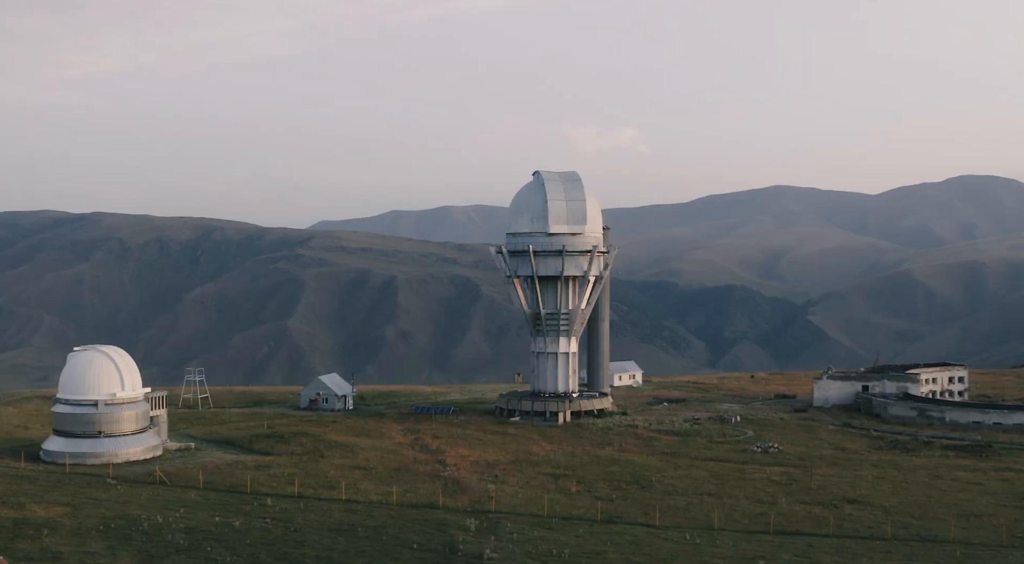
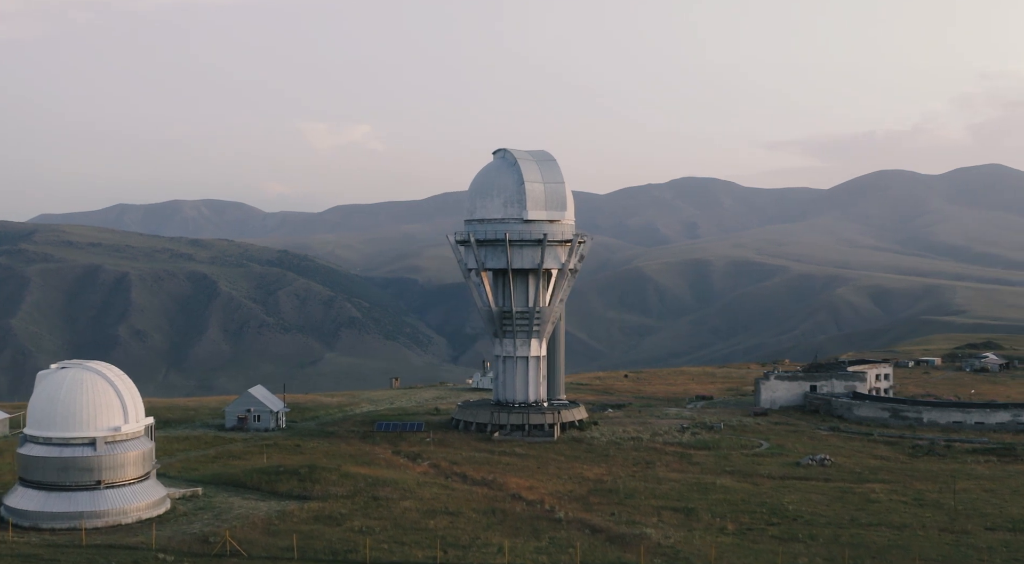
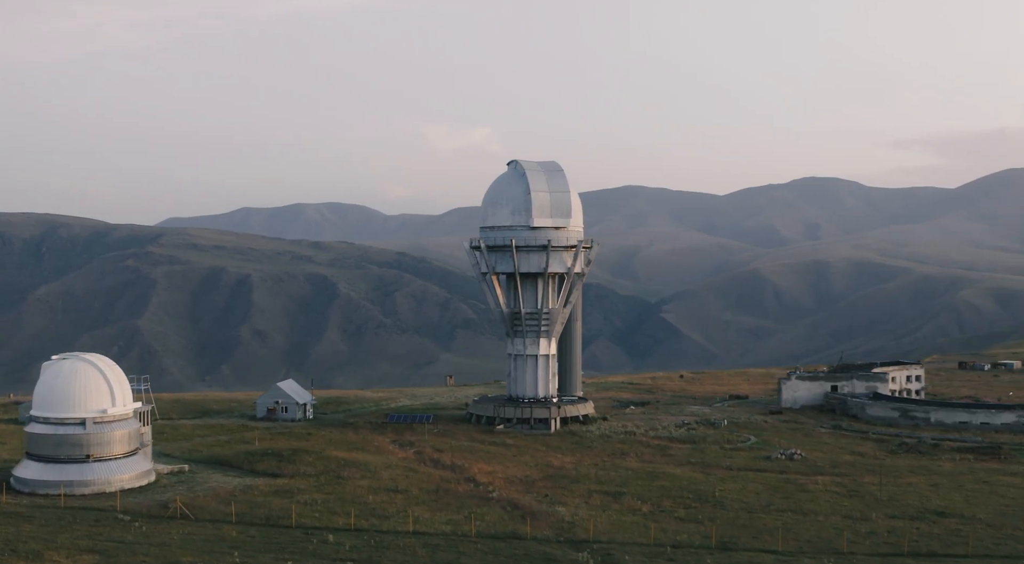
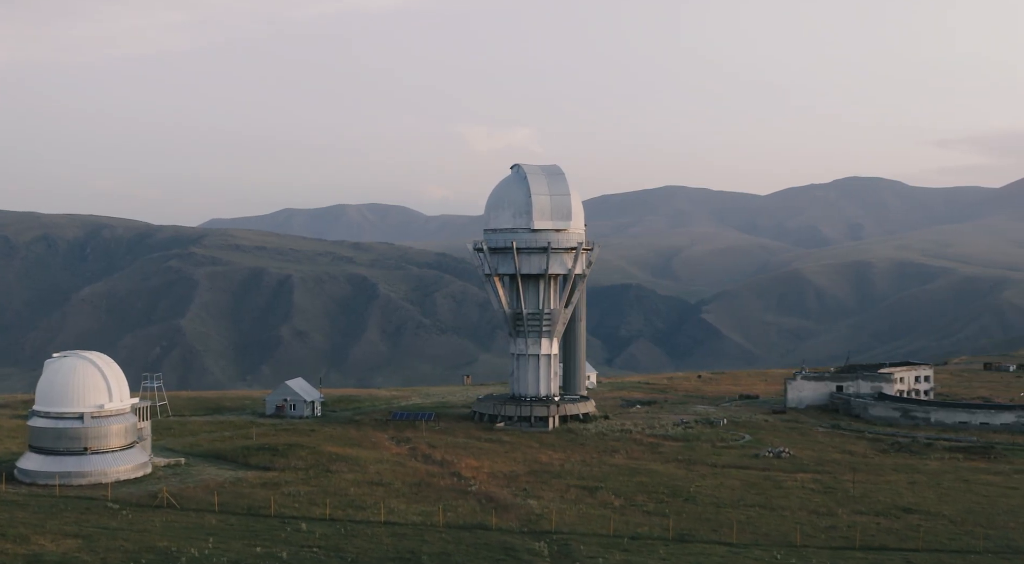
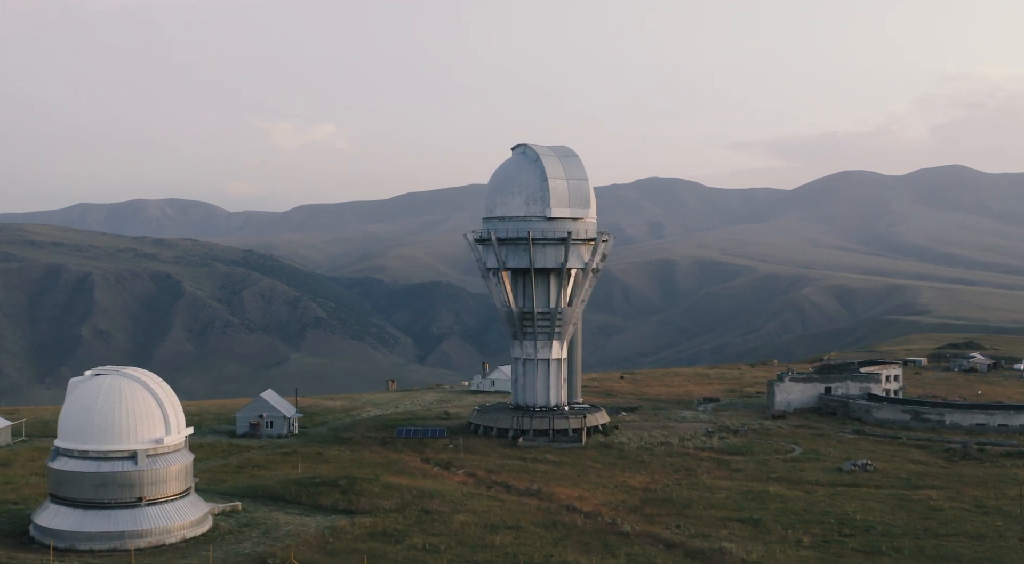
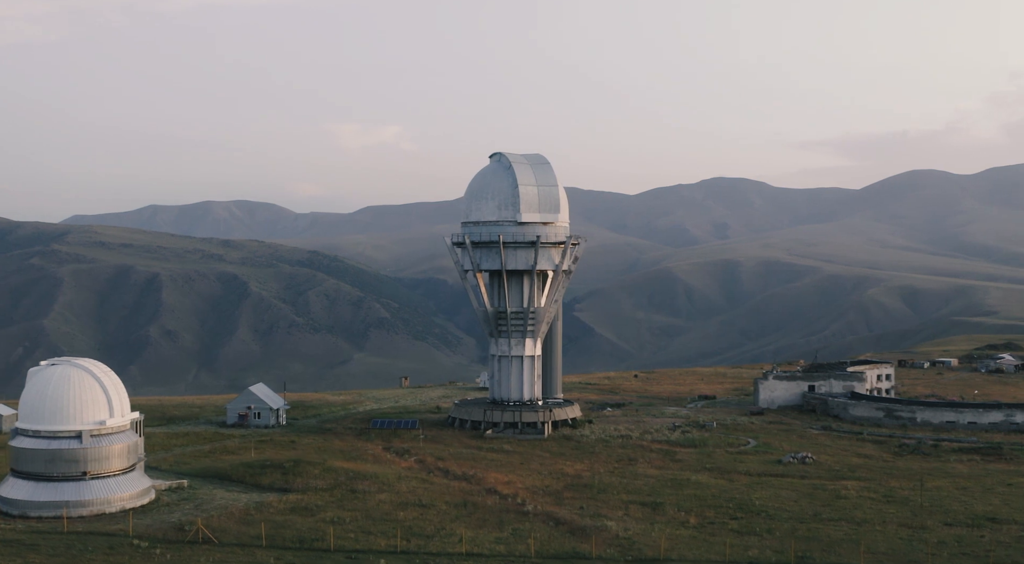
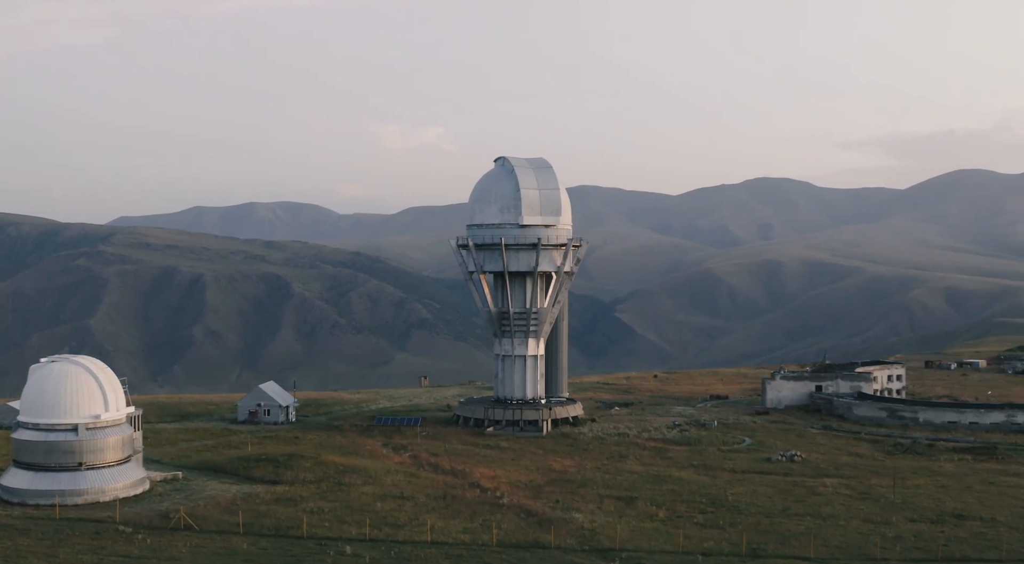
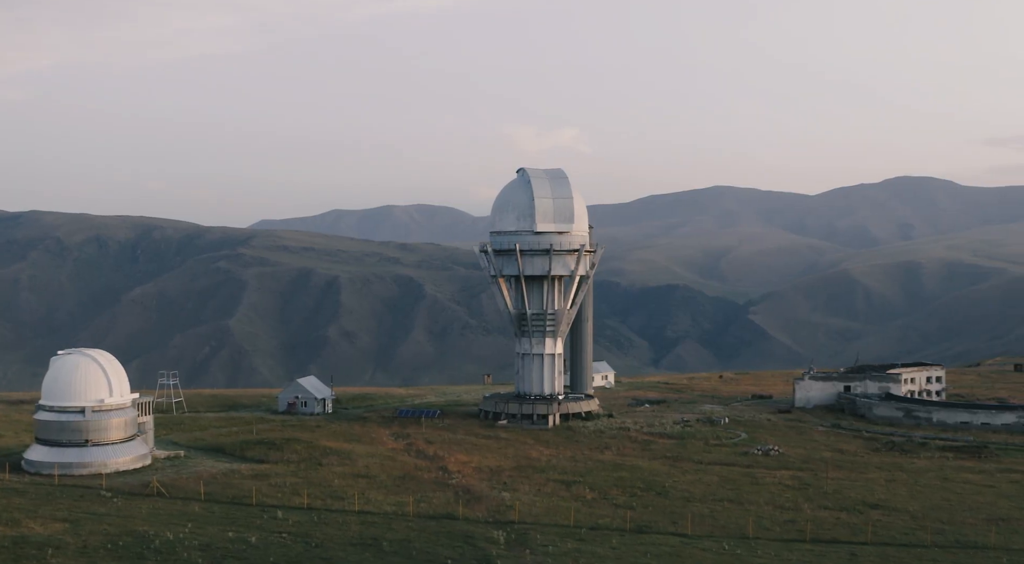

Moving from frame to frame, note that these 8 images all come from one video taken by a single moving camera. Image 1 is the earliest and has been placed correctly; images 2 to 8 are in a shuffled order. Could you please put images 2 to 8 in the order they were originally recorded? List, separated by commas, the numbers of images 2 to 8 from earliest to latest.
8, 4, 3, 7, 6, 2, 5
